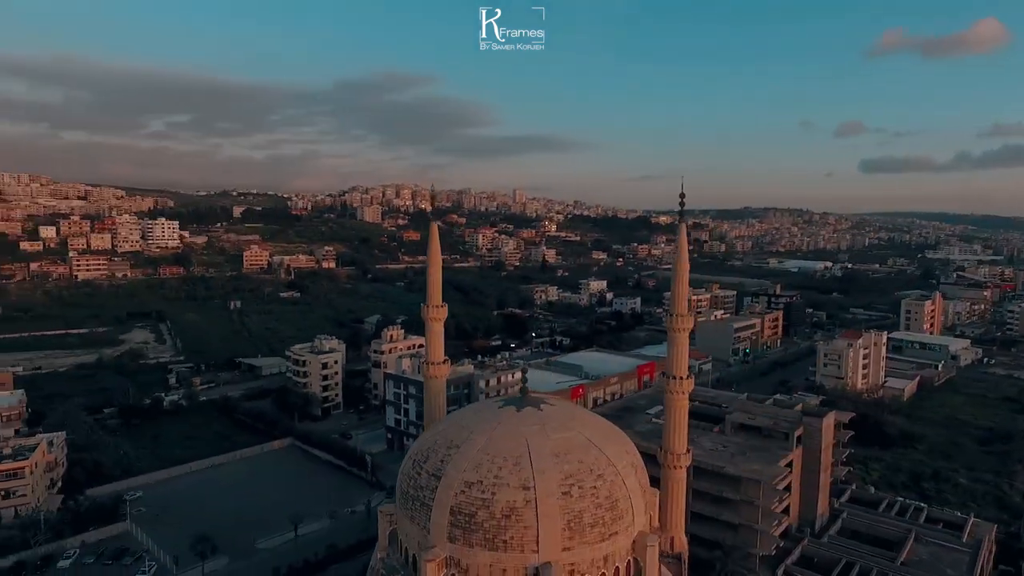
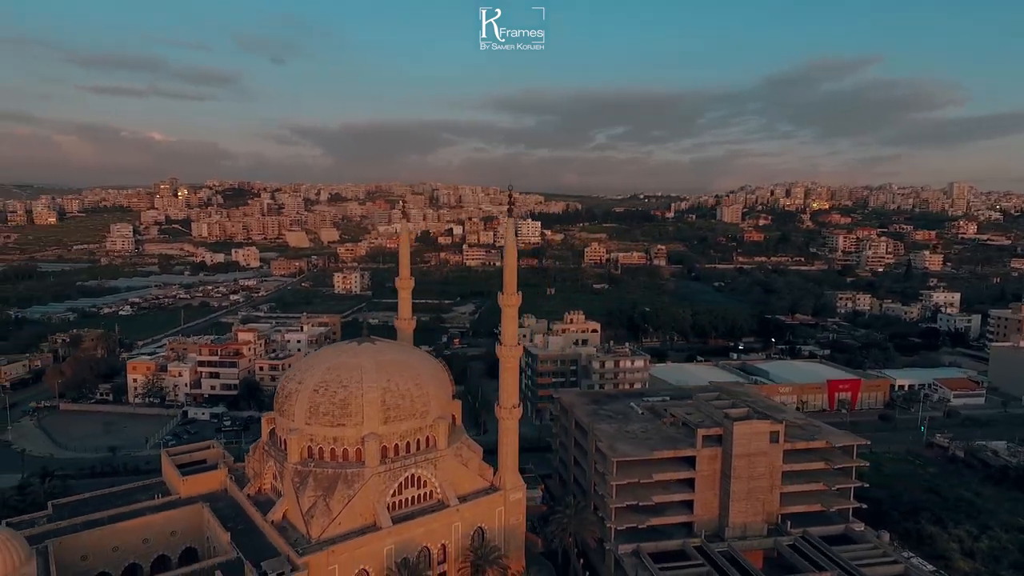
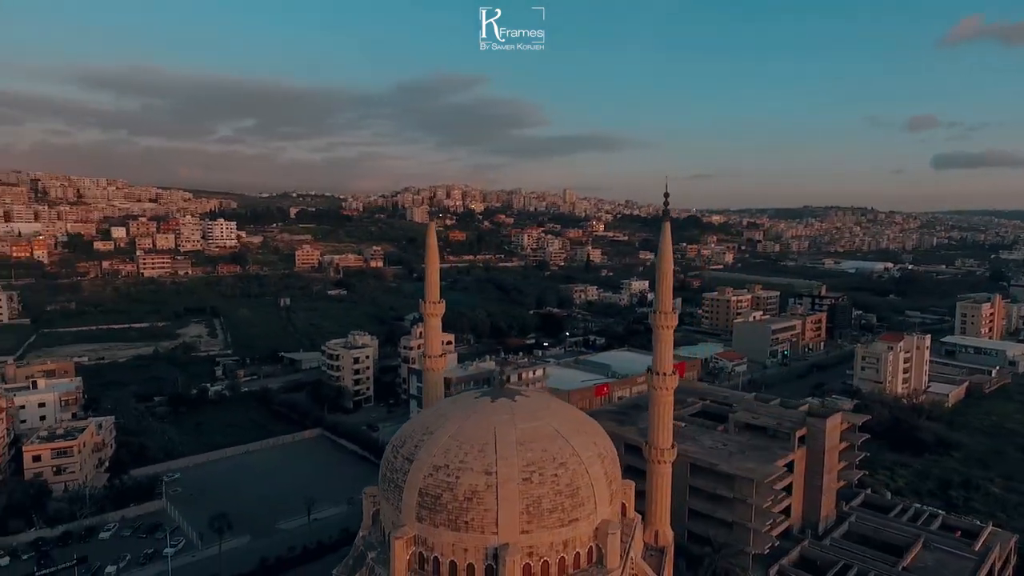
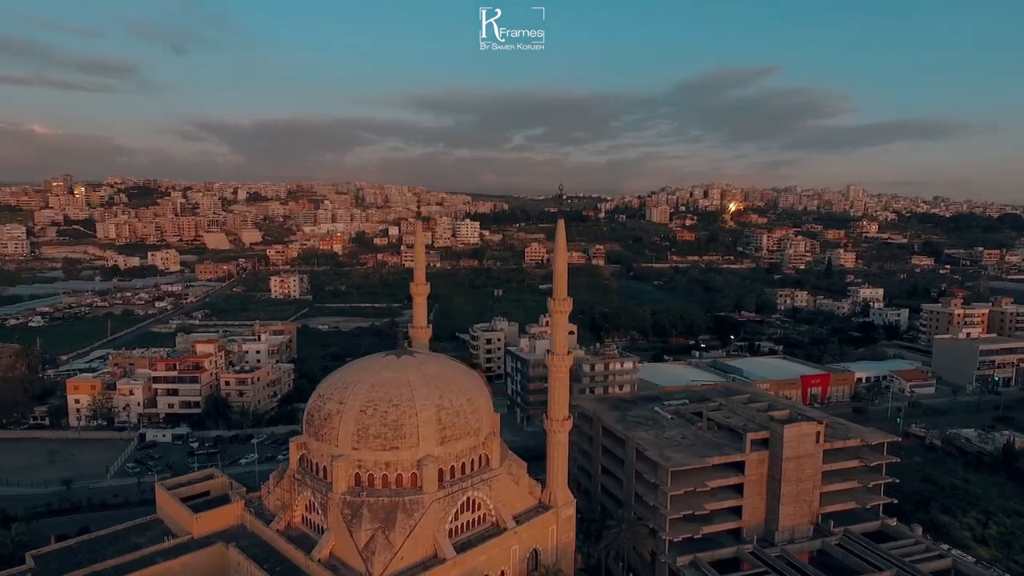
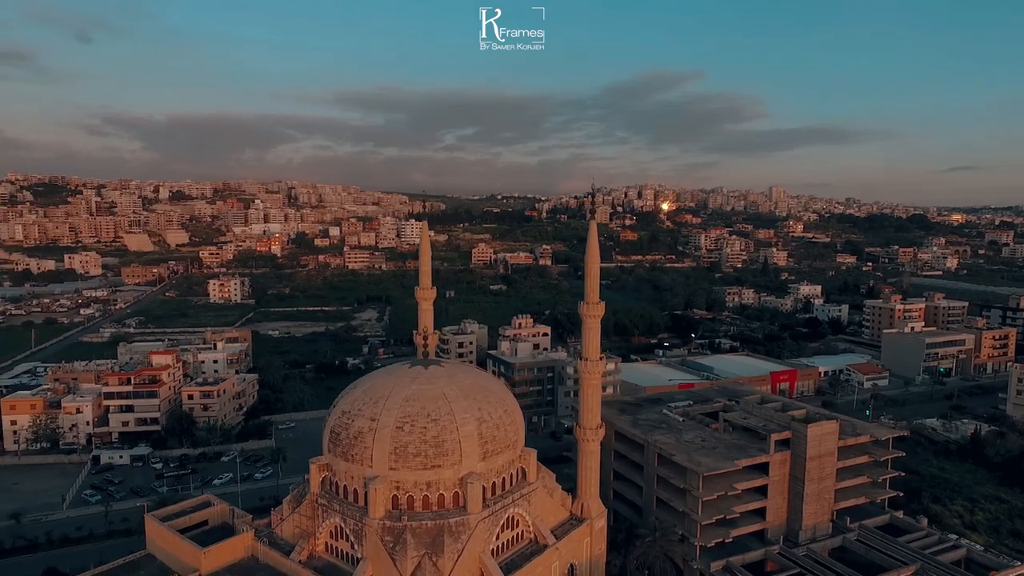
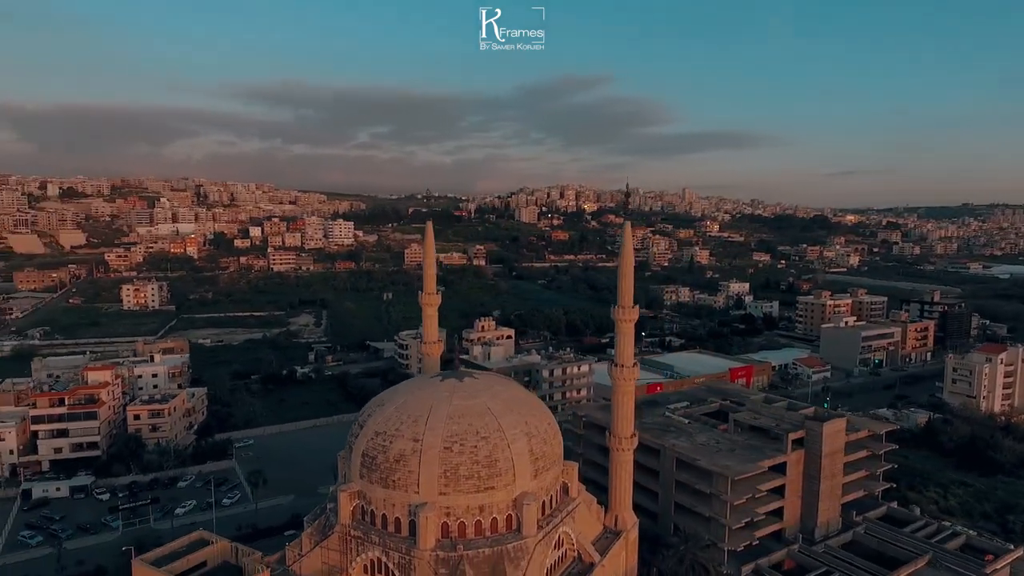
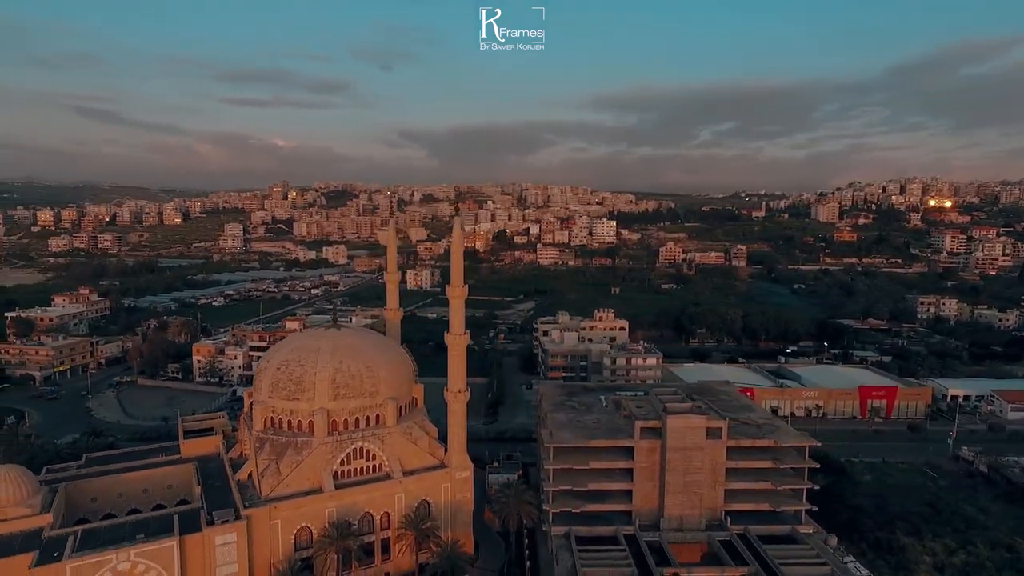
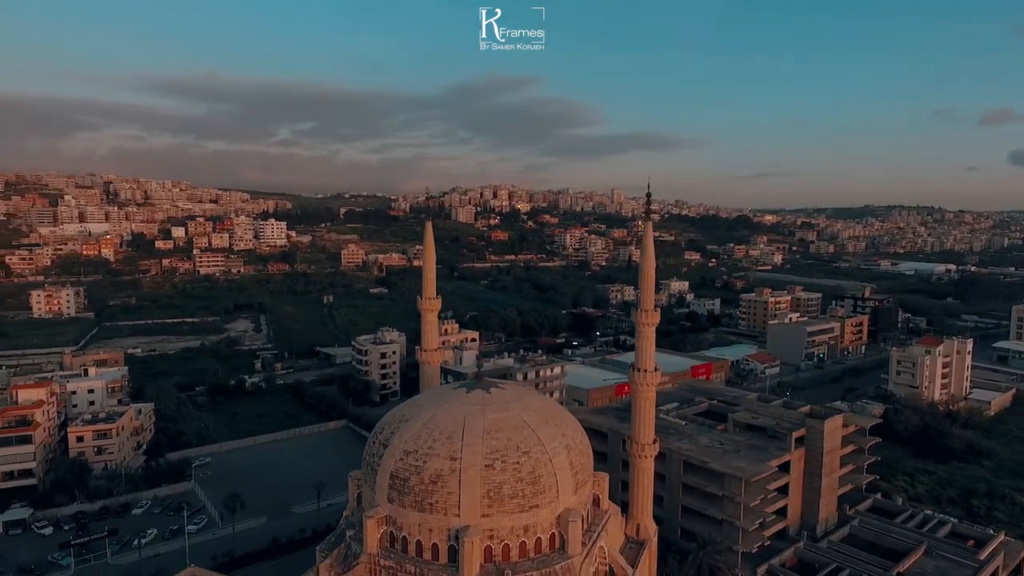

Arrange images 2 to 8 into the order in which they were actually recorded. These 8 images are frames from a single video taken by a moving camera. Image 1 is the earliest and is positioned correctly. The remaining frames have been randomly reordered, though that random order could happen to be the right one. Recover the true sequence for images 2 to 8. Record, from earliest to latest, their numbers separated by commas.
3, 8, 6, 5, 4, 2, 7
